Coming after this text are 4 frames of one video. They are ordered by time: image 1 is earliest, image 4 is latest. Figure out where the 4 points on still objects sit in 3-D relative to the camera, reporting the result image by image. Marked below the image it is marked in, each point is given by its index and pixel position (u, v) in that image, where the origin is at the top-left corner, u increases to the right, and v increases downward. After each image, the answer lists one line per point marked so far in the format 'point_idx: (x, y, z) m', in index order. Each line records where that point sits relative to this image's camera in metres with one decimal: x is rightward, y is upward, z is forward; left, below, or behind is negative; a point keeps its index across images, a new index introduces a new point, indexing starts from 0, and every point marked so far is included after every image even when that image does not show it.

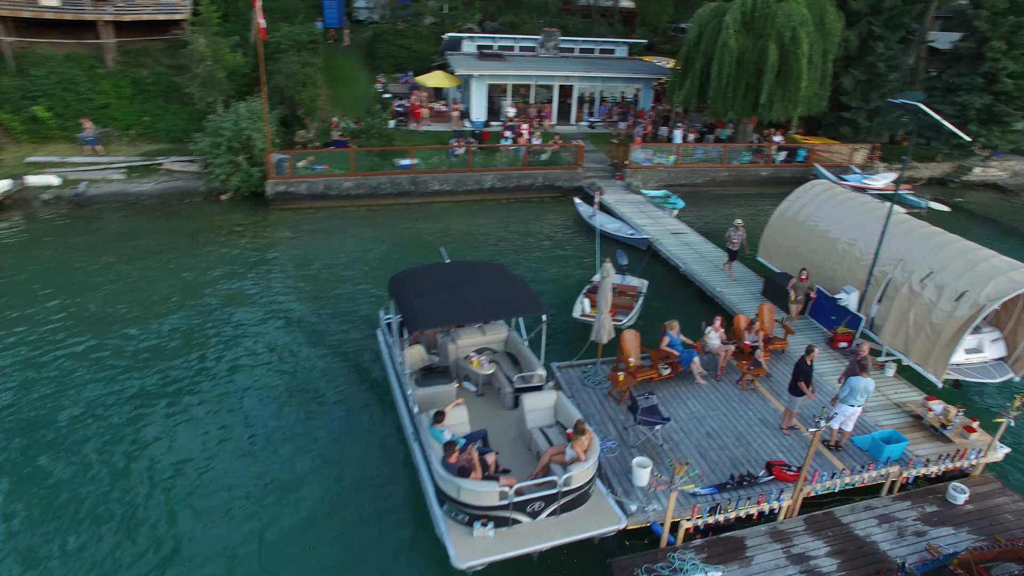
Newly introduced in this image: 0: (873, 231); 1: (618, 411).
0: (+7.9, +1.2, +14.7) m
1: (+1.8, -2.1, +11.6) m
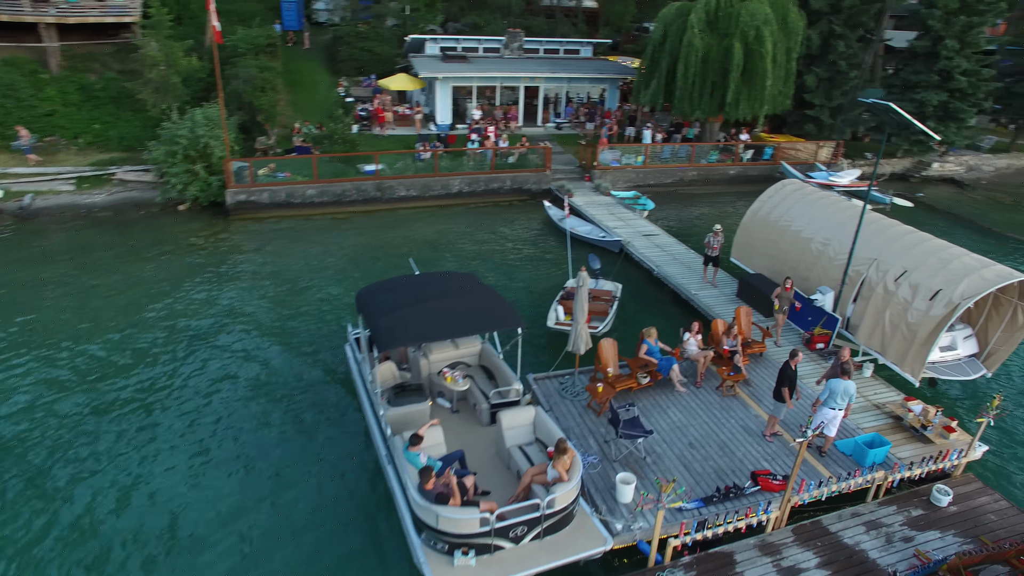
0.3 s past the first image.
0: (+7.2, +1.2, +14.7) m
1: (+1.5, -2.3, +11.3) m
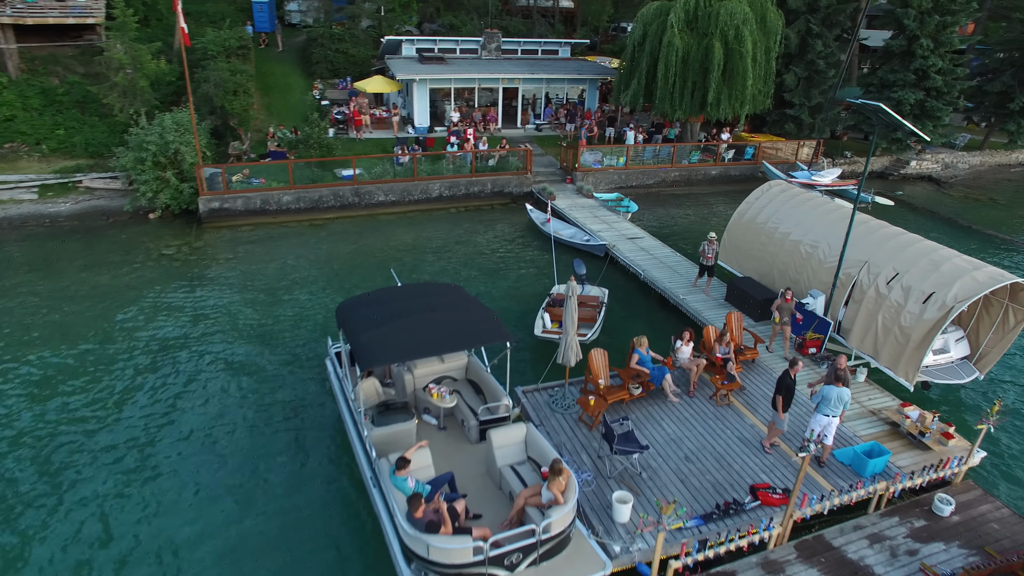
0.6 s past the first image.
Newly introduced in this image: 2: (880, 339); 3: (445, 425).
0: (+6.9, +1.1, +14.5) m
1: (+1.3, -2.4, +10.9) m
2: (+7.0, -1.0, +12.8) m
3: (-1.1, -2.2, +10.7) m
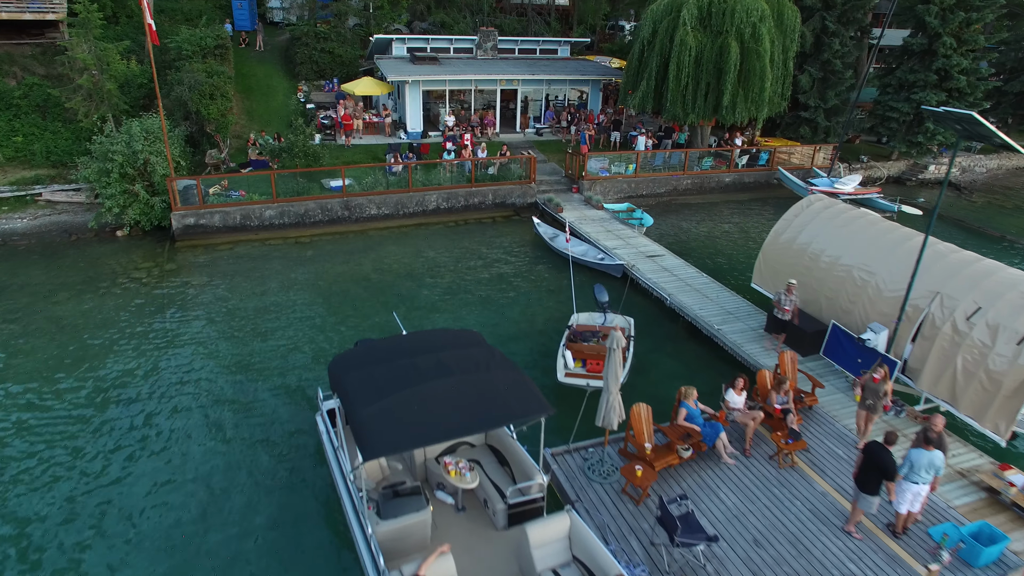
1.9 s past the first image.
0: (+7.2, +0.5, +12.7) m
1: (+1.7, -3.1, +9.1) m
2: (+7.4, -1.6, +11.1) m
3: (-0.6, -2.9, +8.8) m
